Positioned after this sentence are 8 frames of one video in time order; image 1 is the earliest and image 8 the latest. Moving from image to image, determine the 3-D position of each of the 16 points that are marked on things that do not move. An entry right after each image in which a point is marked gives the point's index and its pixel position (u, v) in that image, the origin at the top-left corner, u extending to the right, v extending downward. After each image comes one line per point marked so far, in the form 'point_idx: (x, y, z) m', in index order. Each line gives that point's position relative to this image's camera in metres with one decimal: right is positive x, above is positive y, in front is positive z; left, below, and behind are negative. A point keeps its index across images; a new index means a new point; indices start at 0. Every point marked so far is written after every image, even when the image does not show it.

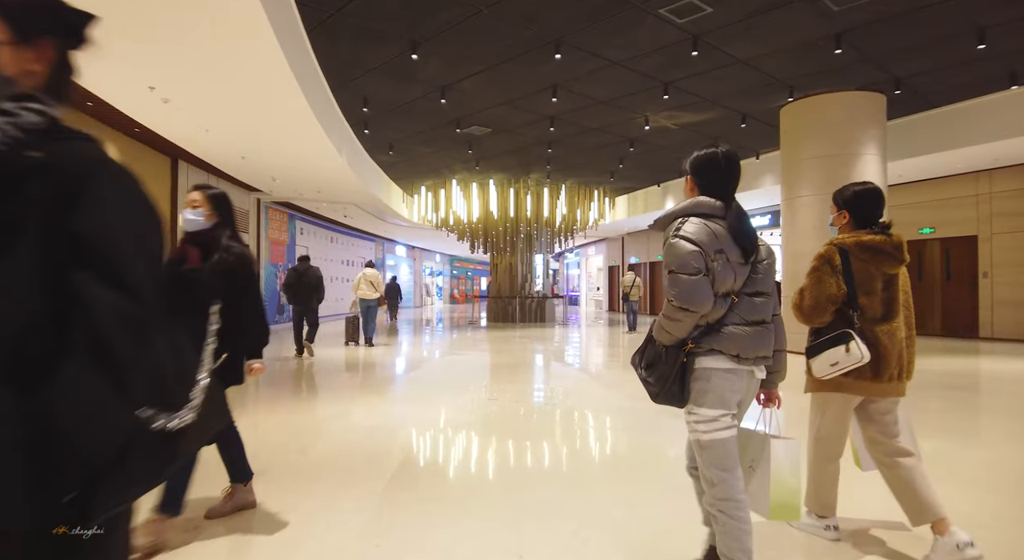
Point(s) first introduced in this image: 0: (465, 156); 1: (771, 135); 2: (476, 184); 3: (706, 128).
0: (-0.9, +2.4, +10.5) m
1: (+4.1, +2.4, +8.9) m
2: (-0.9, +2.3, +13.1) m
3: (+3.0, +2.4, +8.6) m
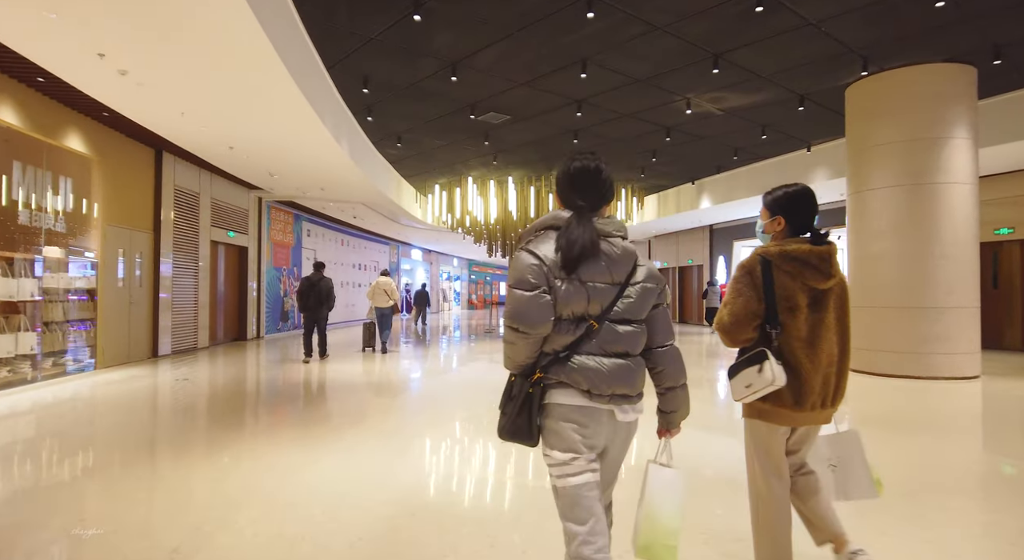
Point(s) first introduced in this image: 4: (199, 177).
0: (-0.5, +2.3, +9.6) m
1: (+4.4, +2.3, +7.8) m
2: (-0.4, +2.2, +12.2) m
3: (+3.3, +2.3, +7.5) m
4: (-5.0, +1.7, +8.7) m
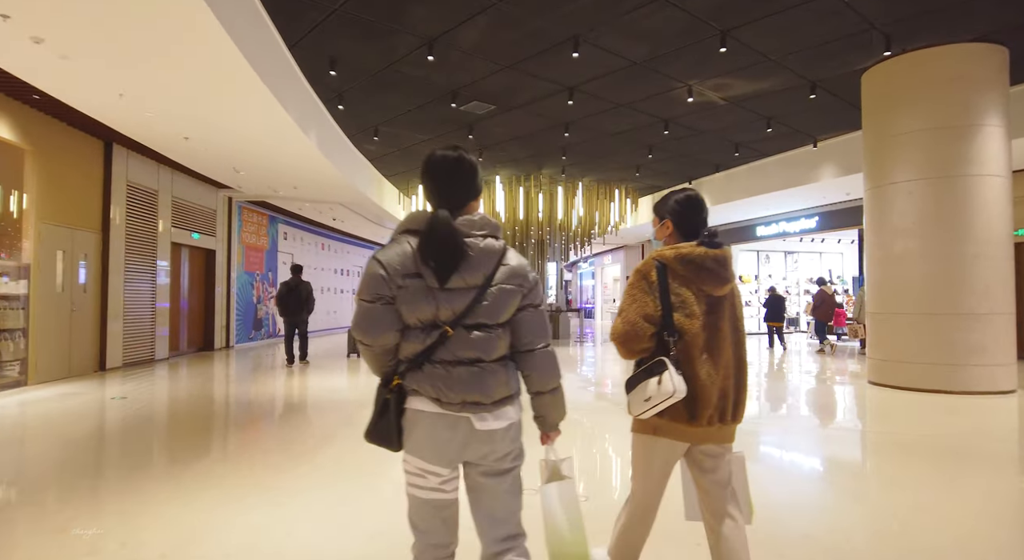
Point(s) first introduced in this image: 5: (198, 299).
0: (-0.8, +2.2, +8.9) m
1: (+4.3, +2.2, +7.3) m
2: (-0.7, +2.1, +11.6) m
3: (+3.1, +2.2, +6.9) m
4: (-5.2, +1.6, +8.0) m
5: (-5.6, -0.3, +9.7) m
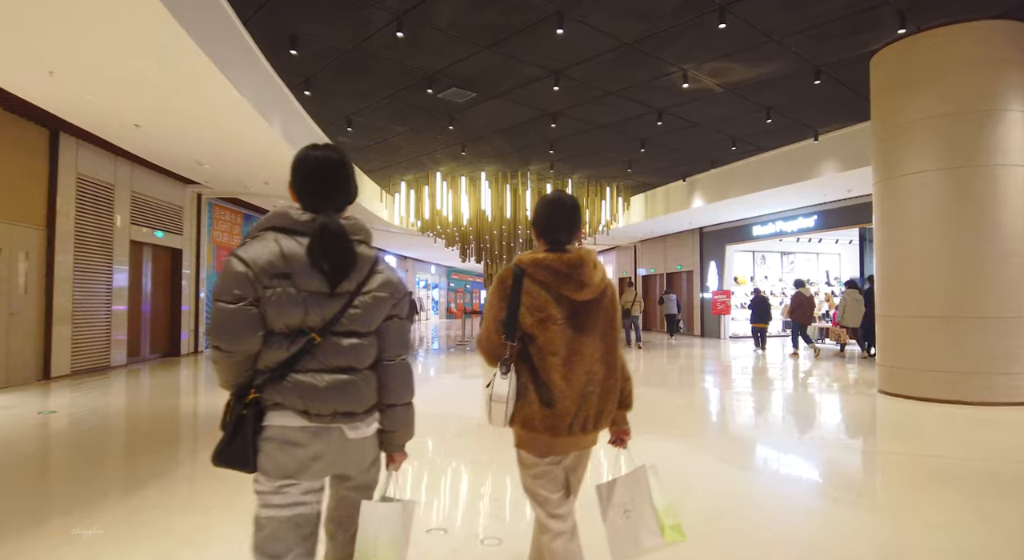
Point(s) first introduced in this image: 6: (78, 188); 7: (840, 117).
0: (-1.0, +2.2, +8.4) m
1: (+4.0, +2.2, +6.8) m
2: (-0.9, +2.1, +11.0) m
3: (+2.9, +2.2, +6.5) m
4: (-5.4, +1.6, +7.4) m
5: (-5.8, -0.4, +9.1) m
6: (-5.4, +1.1, +6.8) m
7: (+4.4, +2.2, +7.3) m
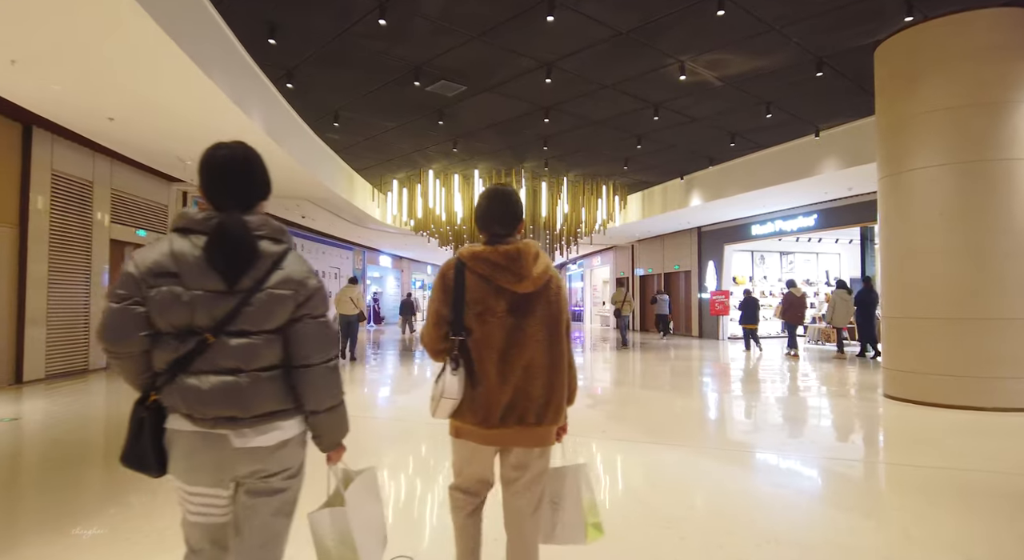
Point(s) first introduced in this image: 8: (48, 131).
0: (-1.1, +2.2, +8.2) m
1: (+3.9, +2.2, +6.6) m
2: (-1.1, +2.1, +10.8) m
3: (+2.8, +2.2, +6.3) m
4: (-5.5, +1.6, +7.2) m
5: (-5.9, -0.4, +8.9) m
6: (-5.5, +1.1, +6.6) m
7: (+4.3, +2.2, +7.1) m
8: (-5.4, +1.7, +6.4) m
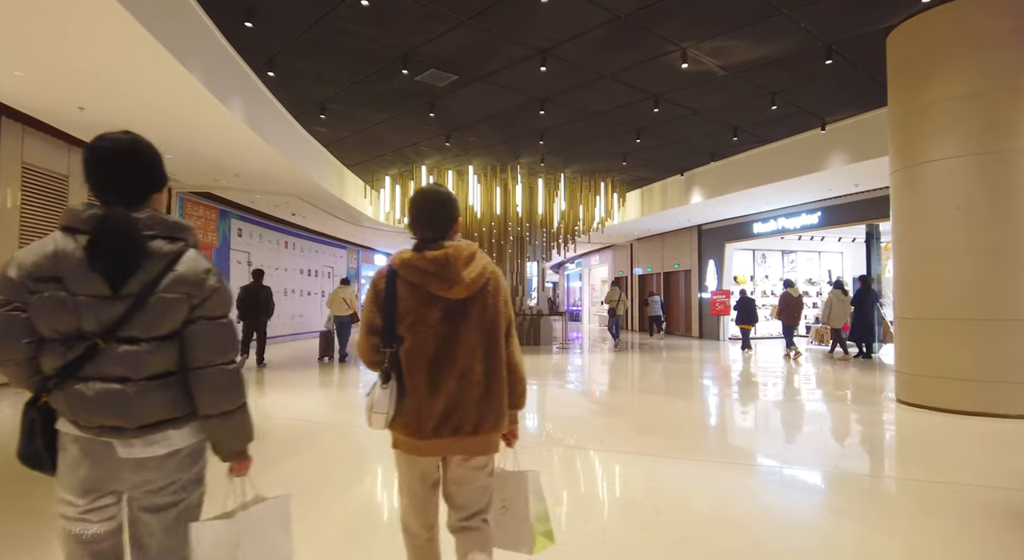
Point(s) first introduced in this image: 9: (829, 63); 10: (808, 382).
0: (-1.2, +2.2, +7.9) m
1: (+3.9, +2.2, +6.3) m
2: (-1.1, +2.1, +10.5) m
3: (+2.7, +2.2, +6.0) m
4: (-5.6, +1.6, +6.9) m
5: (-6.0, -0.3, +8.6) m
6: (-5.6, +1.2, +6.3) m
7: (+4.2, +2.2, +6.8) m
8: (-5.5, +1.8, +6.1) m
9: (+3.3, +2.2, +5.7) m
10: (+4.4, -1.5, +8.0) m
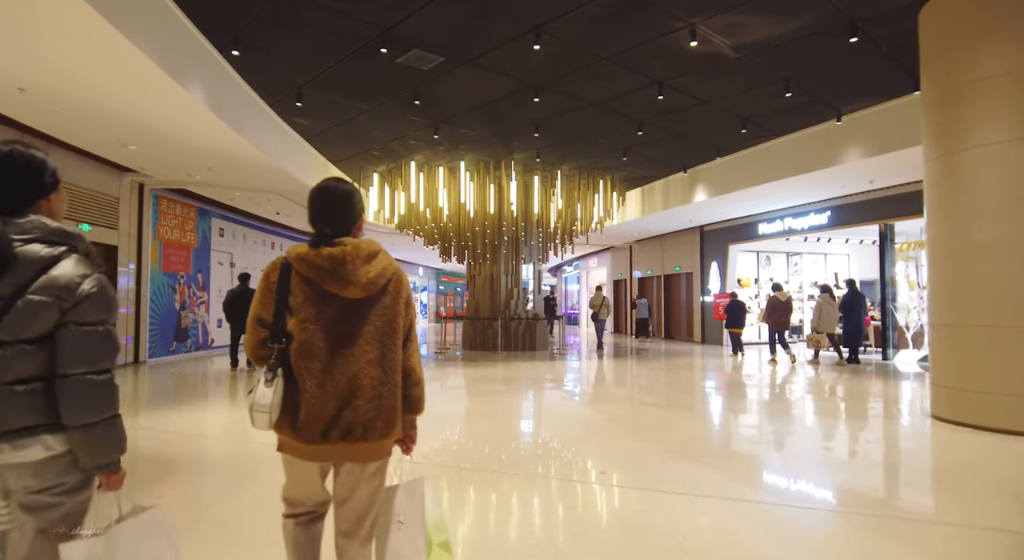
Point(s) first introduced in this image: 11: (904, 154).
0: (-1.3, +2.2, +7.4) m
1: (+3.8, +2.2, +5.8) m
2: (-1.2, +2.0, +10.0) m
3: (+2.6, +2.2, +5.5) m
4: (-5.7, +1.6, +6.3) m
5: (-6.1, -0.4, +8.0) m
6: (-5.7, +1.1, +5.7) m
7: (+4.1, +2.2, +6.3) m
8: (-5.6, +1.7, +5.6) m
9: (+3.2, +2.2, +5.2) m
10: (+4.3, -1.5, +7.5) m
11: (+4.8, +1.5, +6.8) m
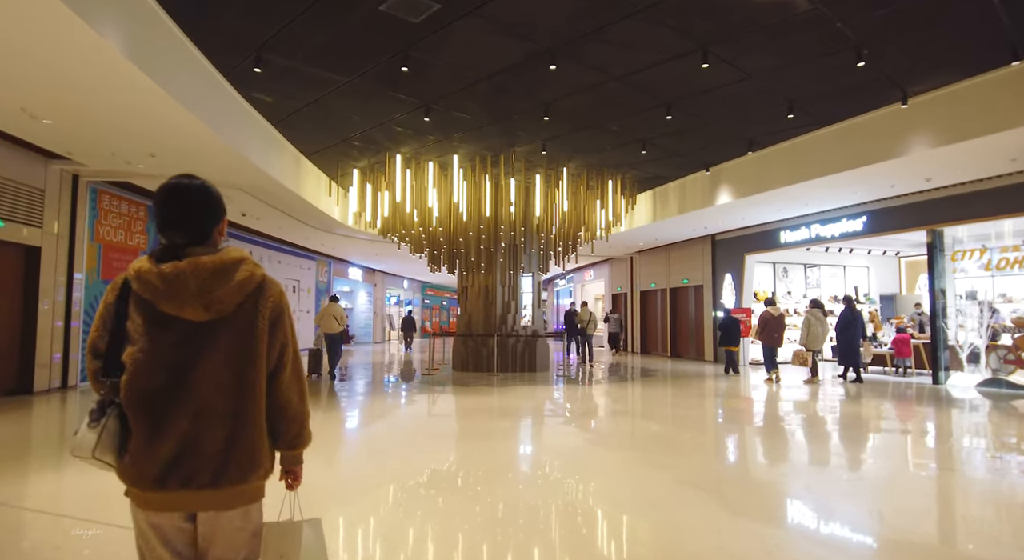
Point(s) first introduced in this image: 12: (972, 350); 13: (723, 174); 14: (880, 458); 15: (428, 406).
0: (-1.2, +2.1, +6.2) m
1: (+3.9, +2.1, +4.8) m
2: (-1.3, +1.8, +8.8) m
3: (+2.7, +2.1, +4.4) m
4: (-5.6, +1.5, +5.0) m
5: (-6.1, -0.5, +6.6) m
6: (-5.6, +1.1, +4.4) m
7: (+4.2, +2.0, +5.3) m
8: (-5.5, +1.7, +4.2) m
9: (+3.3, +2.1, +4.1) m
10: (+4.3, -1.7, +6.4) m
11: (+4.9, +1.4, +5.7) m
12: (+6.9, -1.0, +8.3) m
13: (+3.3, +1.7, +8.7) m
14: (+3.1, -1.6, +4.7) m
15: (-1.1, -1.6, +7.0) m
